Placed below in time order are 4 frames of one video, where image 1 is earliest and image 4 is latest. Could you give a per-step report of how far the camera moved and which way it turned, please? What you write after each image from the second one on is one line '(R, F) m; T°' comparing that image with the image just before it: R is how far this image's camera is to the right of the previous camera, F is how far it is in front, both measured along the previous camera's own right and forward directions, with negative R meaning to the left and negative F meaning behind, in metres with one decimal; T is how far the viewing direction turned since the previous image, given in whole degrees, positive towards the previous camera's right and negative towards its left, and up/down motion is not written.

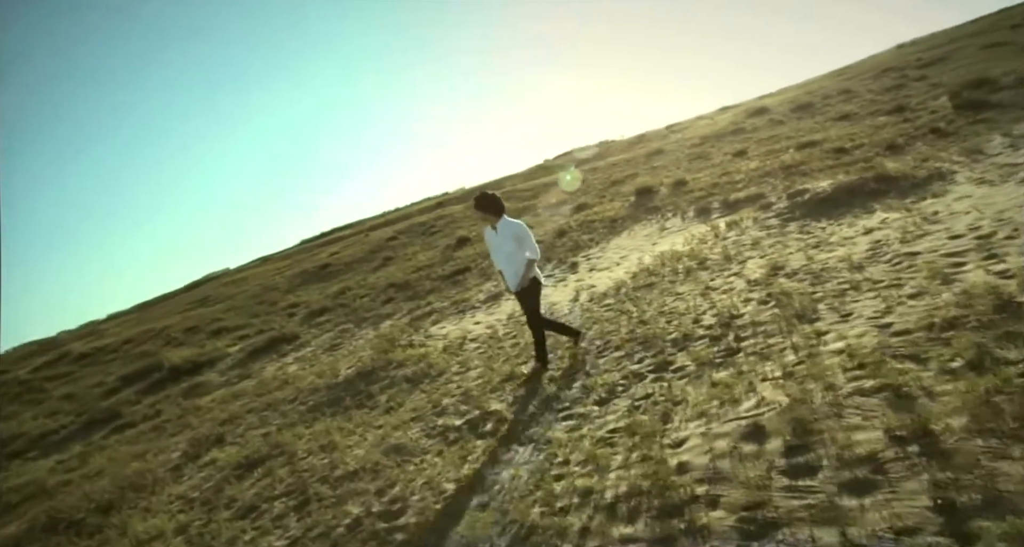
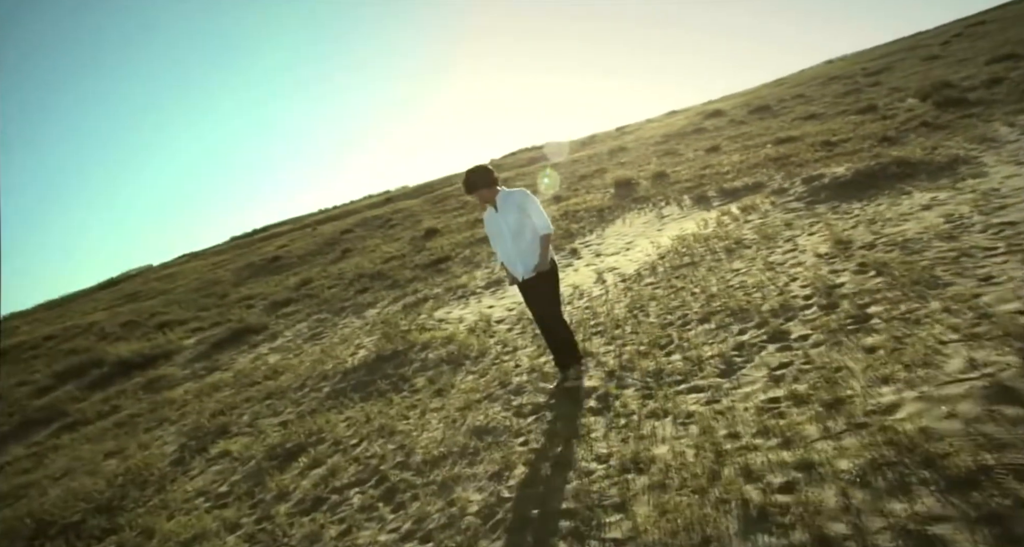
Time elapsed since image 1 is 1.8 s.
(-1.3, +0.7) m; +4°
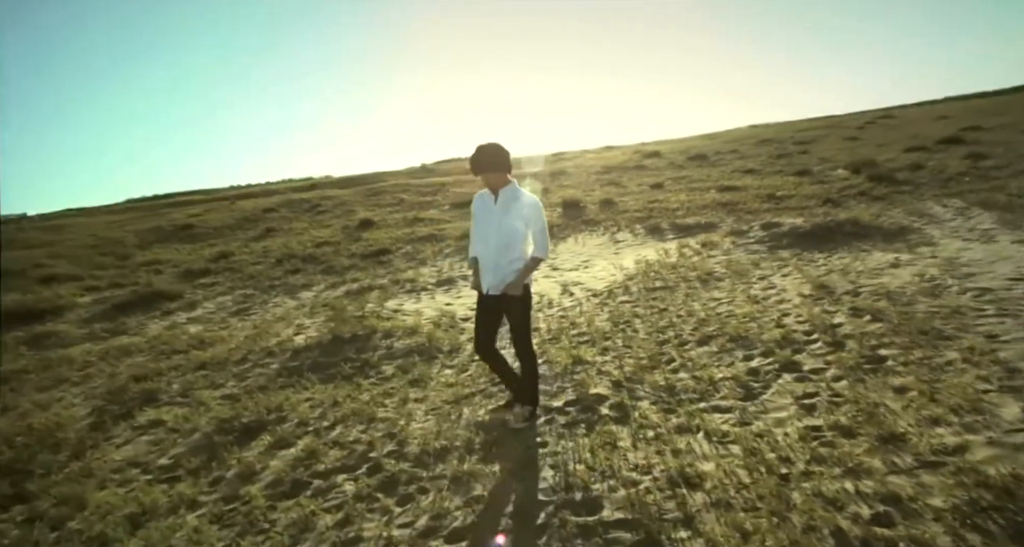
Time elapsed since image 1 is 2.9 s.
(-0.9, +0.4) m; +7°
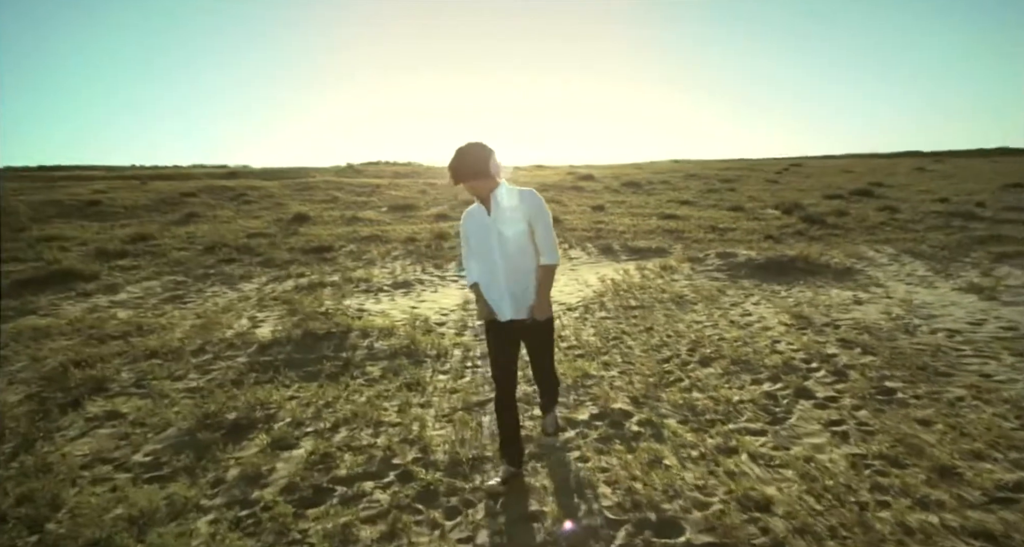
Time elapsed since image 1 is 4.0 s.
(-0.9, +0.2) m; +7°
